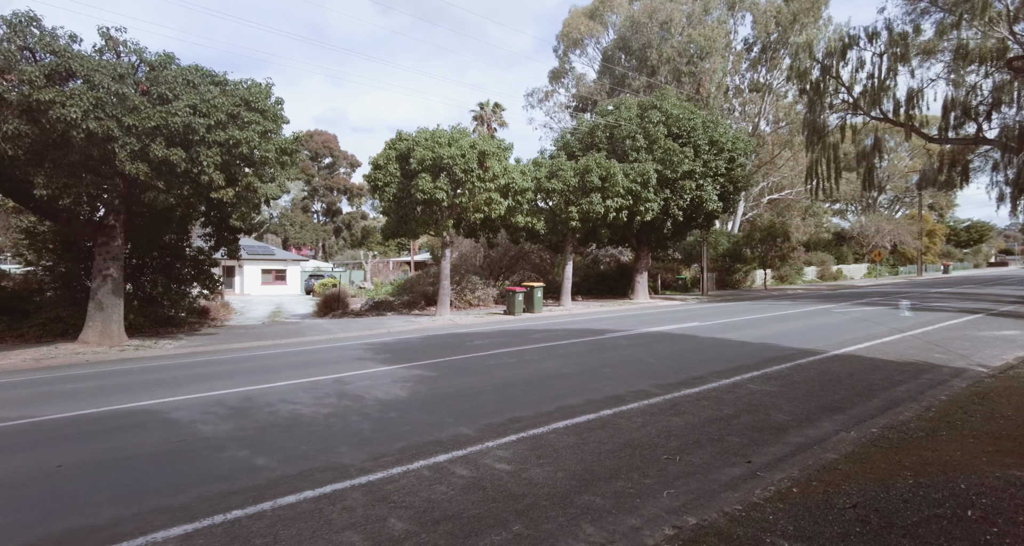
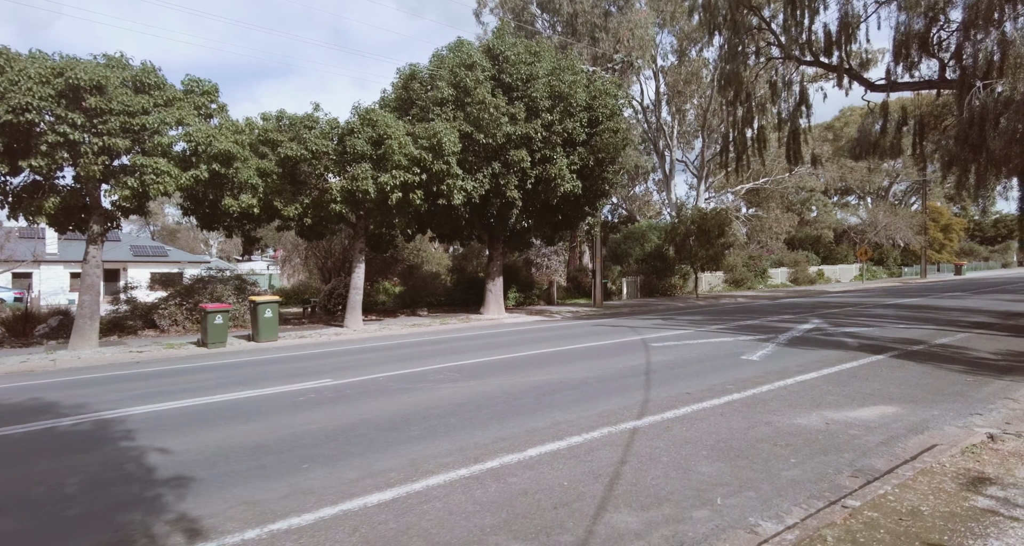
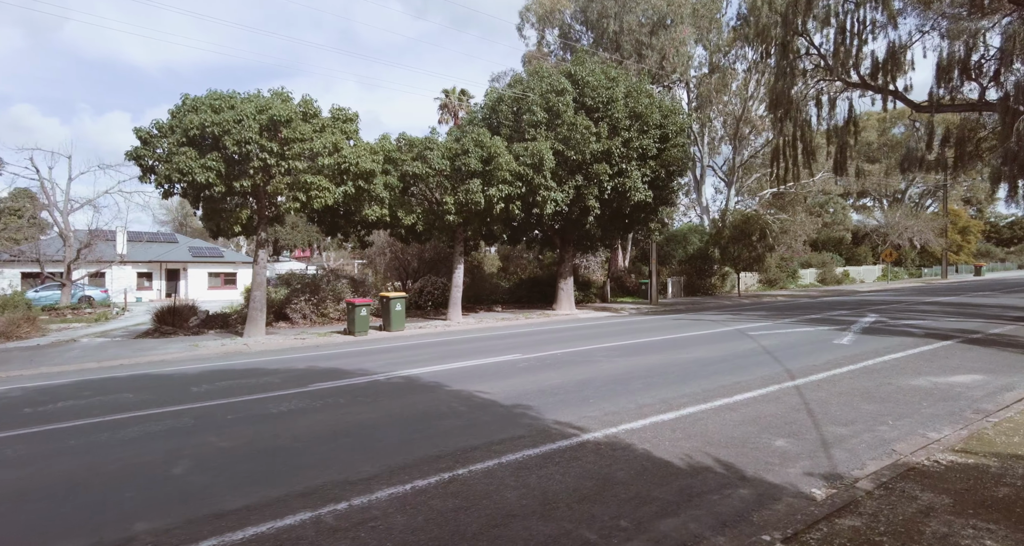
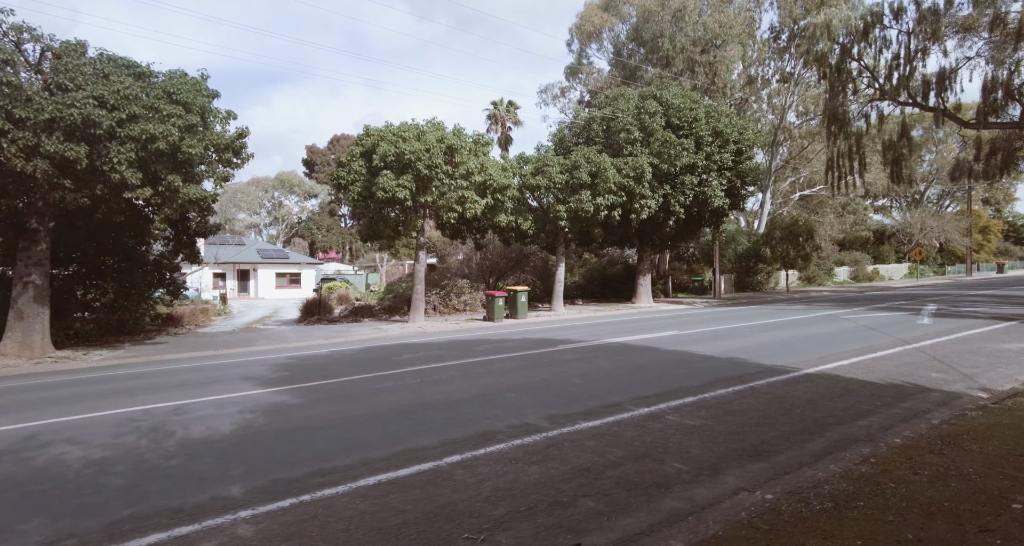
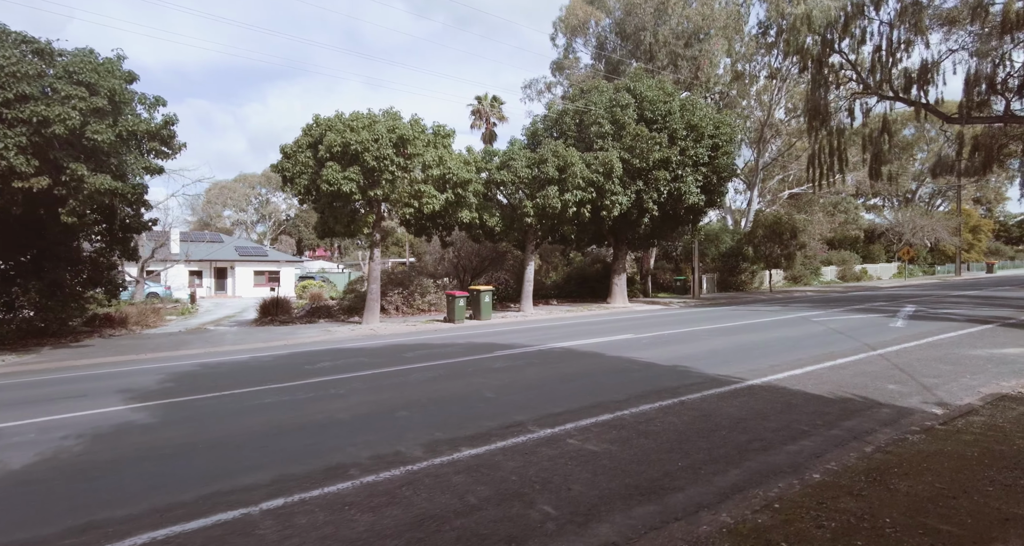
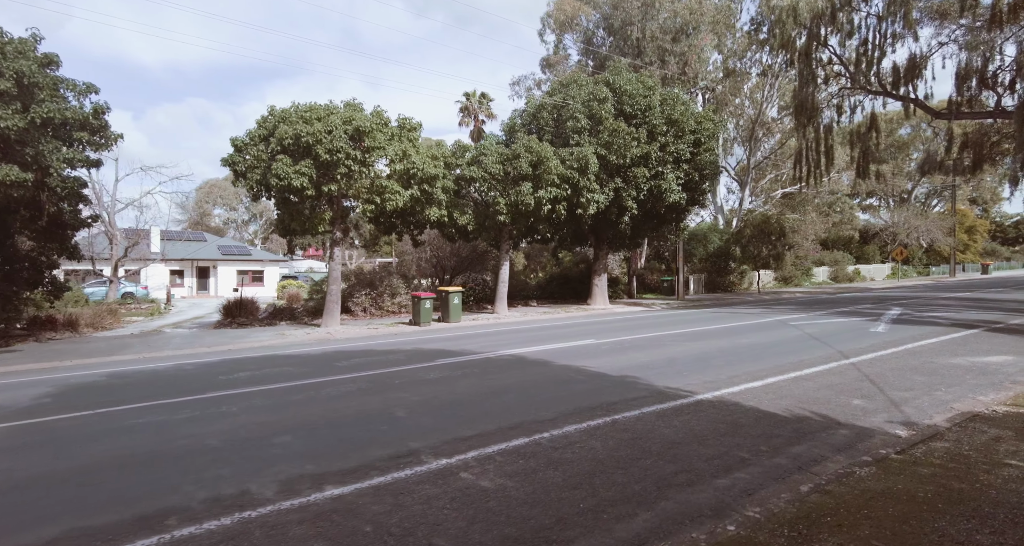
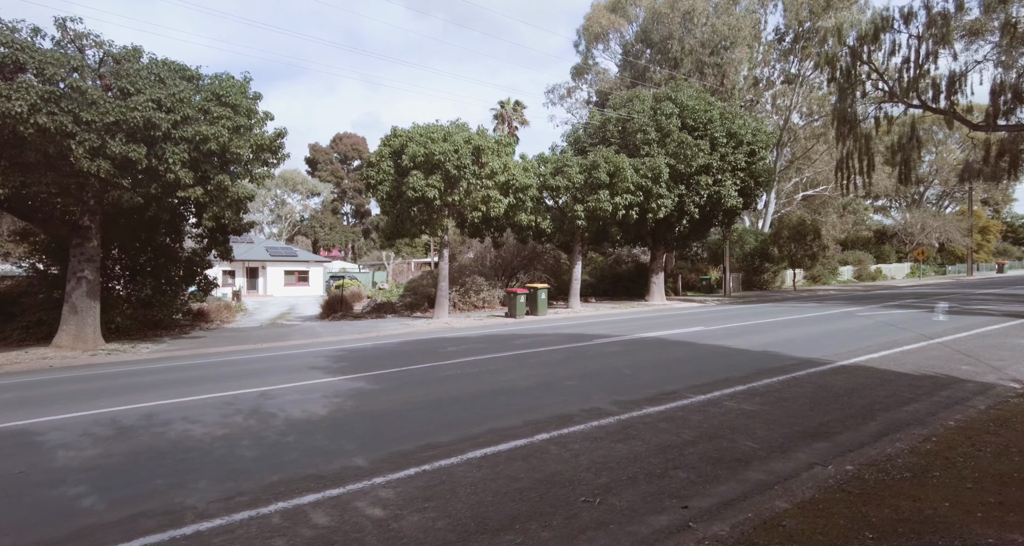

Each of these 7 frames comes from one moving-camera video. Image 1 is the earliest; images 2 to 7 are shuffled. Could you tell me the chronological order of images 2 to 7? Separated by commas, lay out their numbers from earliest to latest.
7, 4, 5, 6, 3, 2
